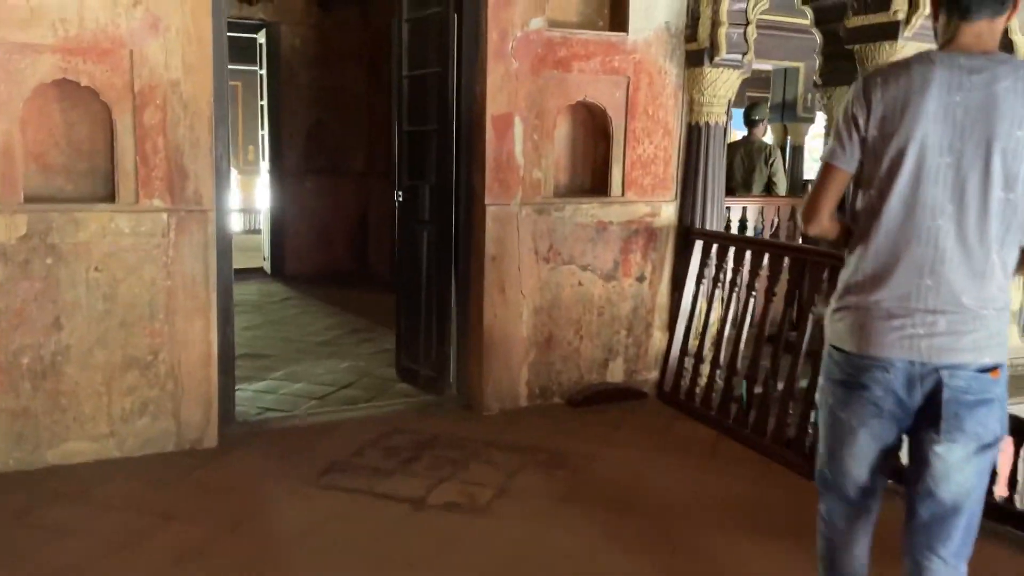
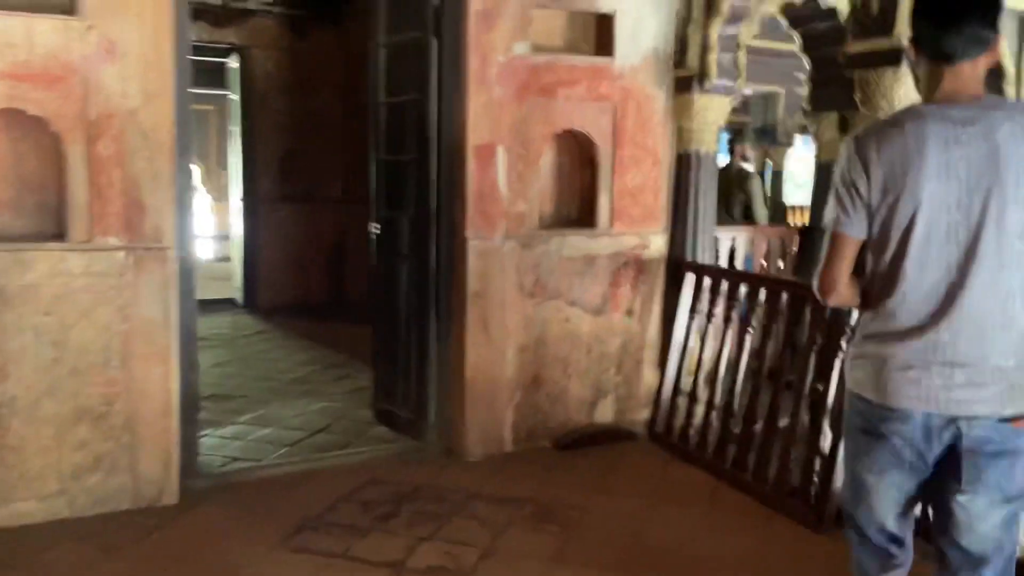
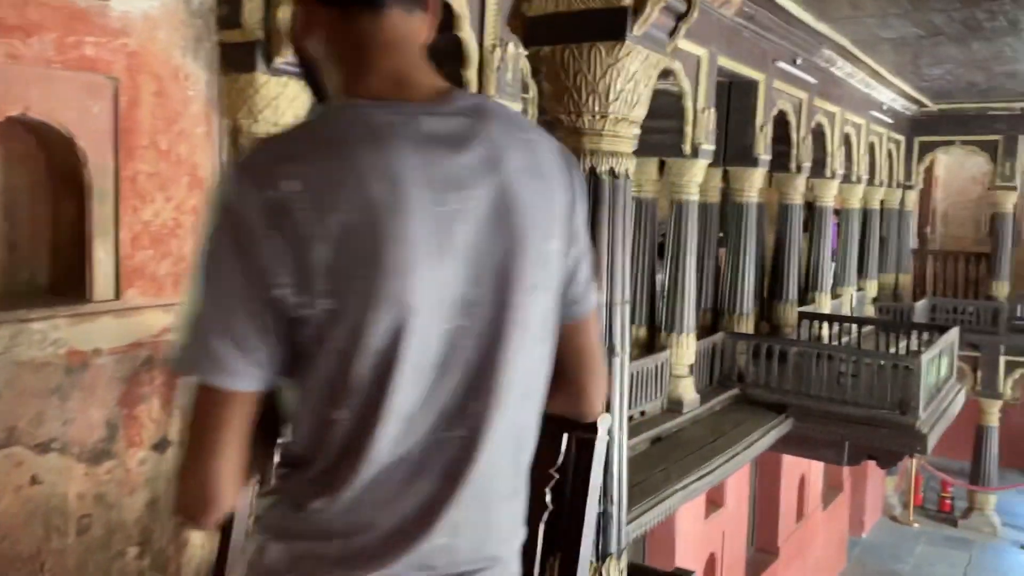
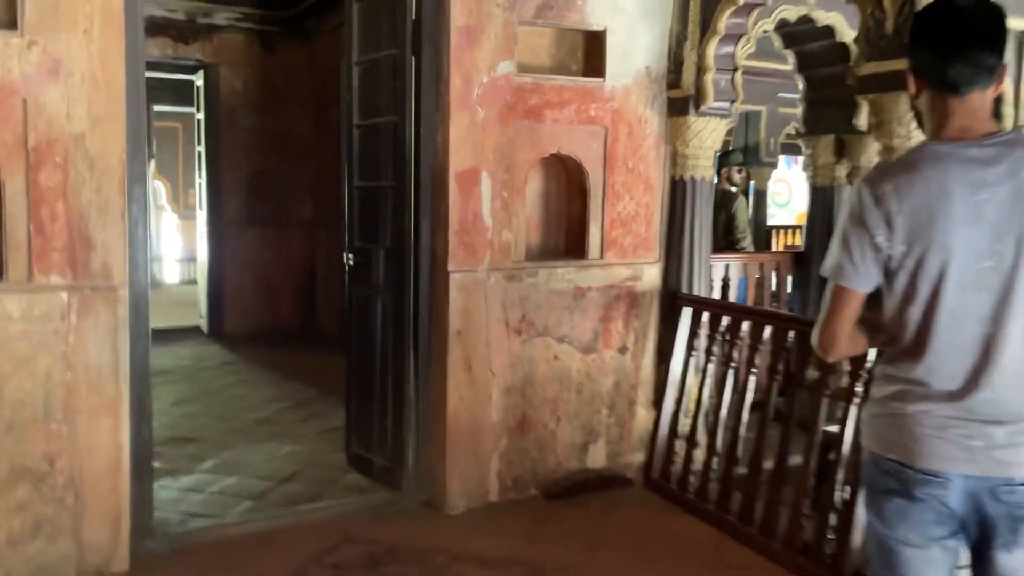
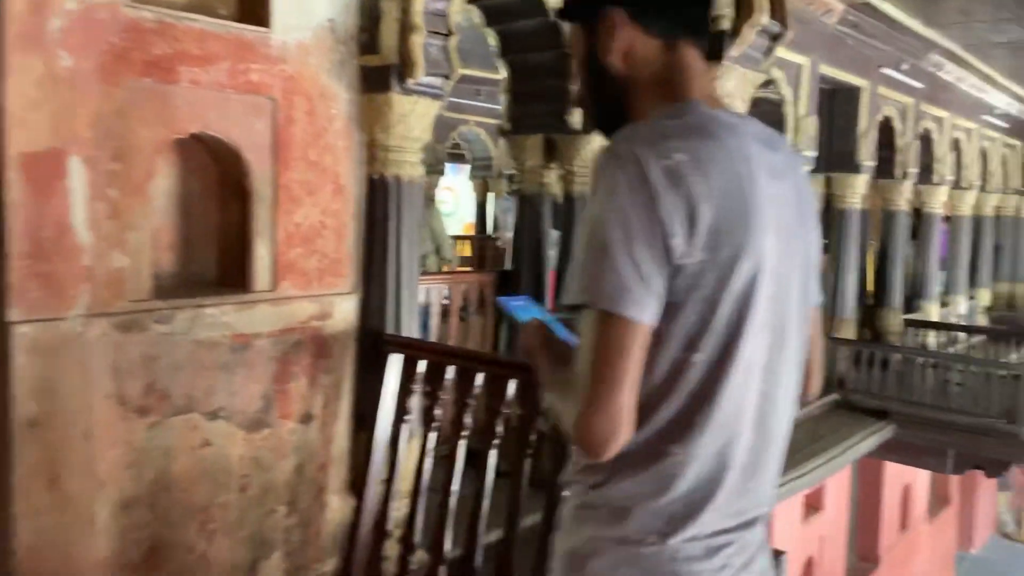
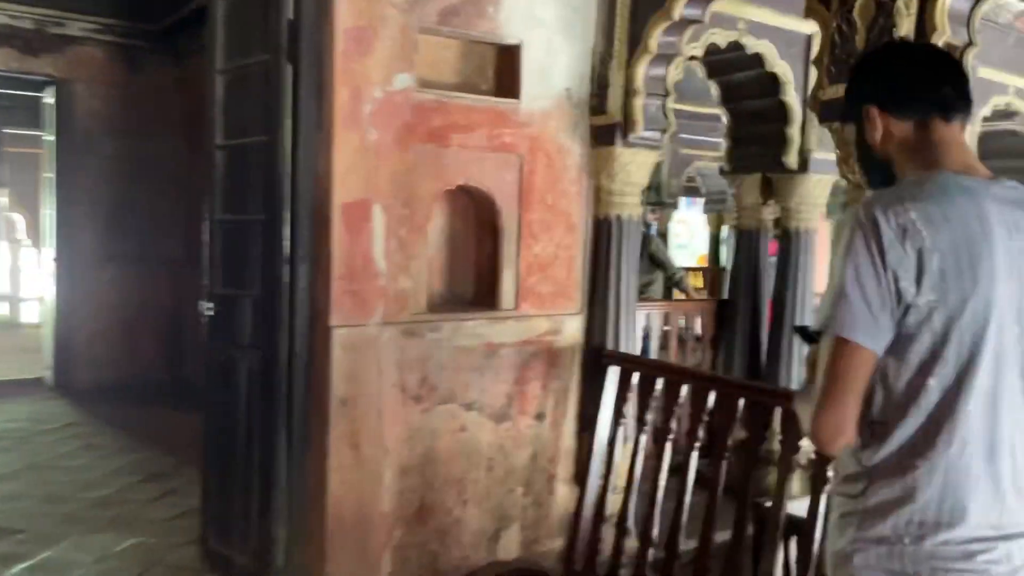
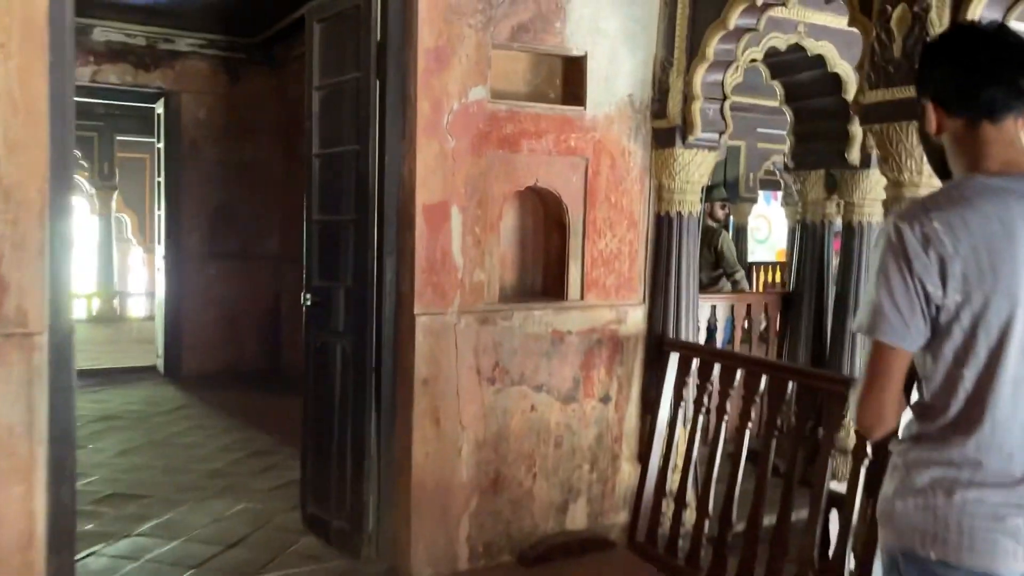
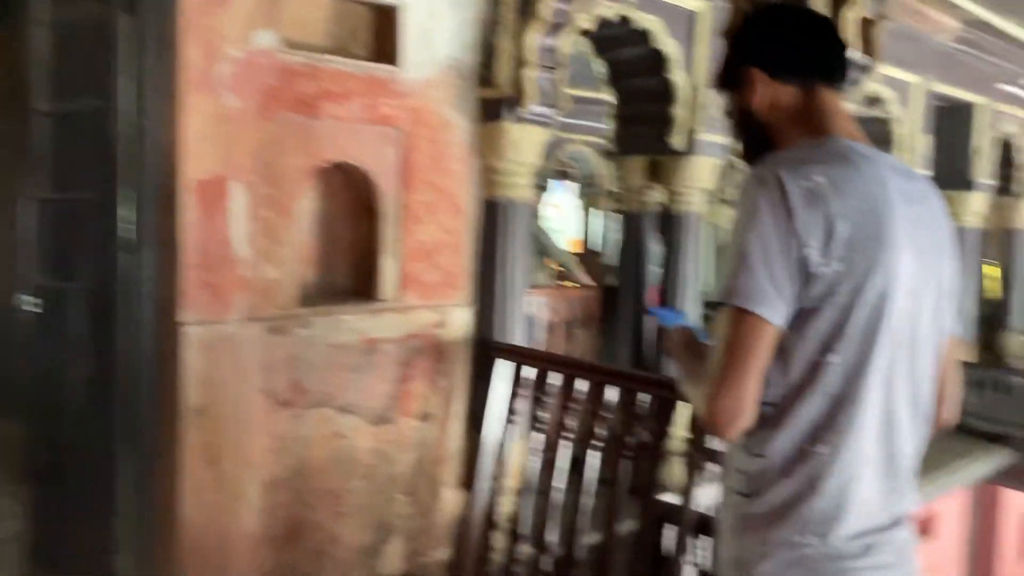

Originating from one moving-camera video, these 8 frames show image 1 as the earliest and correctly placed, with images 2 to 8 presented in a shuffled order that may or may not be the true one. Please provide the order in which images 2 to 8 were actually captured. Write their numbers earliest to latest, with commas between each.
2, 4, 7, 6, 8, 5, 3
